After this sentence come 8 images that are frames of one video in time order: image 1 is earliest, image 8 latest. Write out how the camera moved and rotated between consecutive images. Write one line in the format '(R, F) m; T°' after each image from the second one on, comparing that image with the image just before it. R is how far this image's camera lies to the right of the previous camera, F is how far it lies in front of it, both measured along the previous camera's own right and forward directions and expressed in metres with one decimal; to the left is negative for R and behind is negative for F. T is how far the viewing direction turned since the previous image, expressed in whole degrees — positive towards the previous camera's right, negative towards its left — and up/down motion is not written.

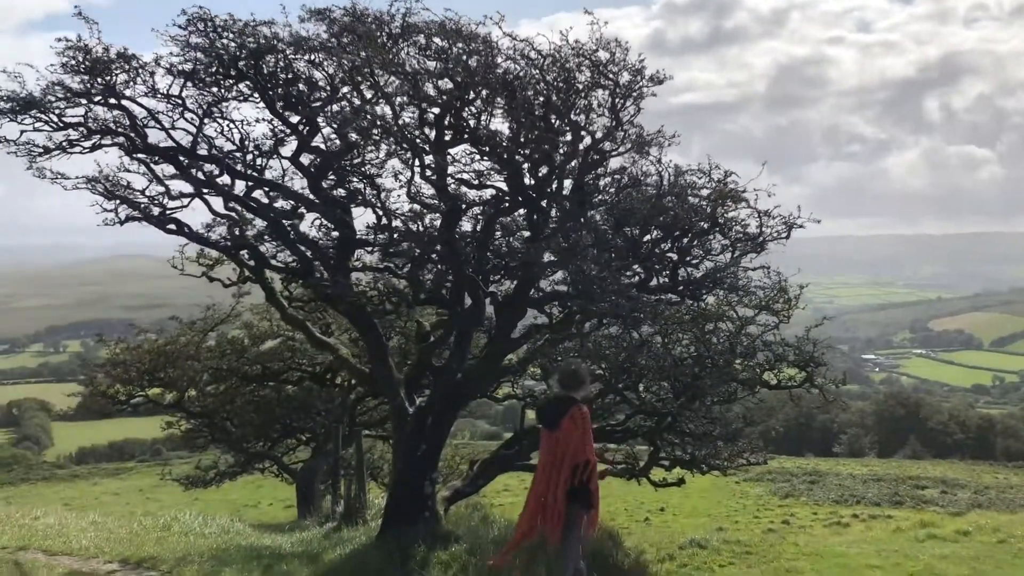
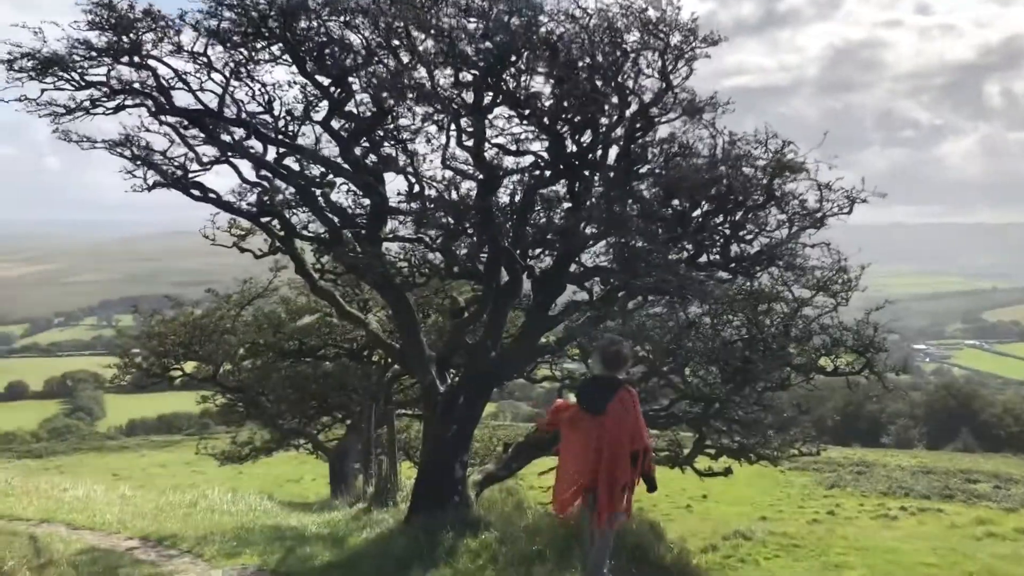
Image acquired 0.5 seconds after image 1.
(+0.1, +0.5) m; -3°
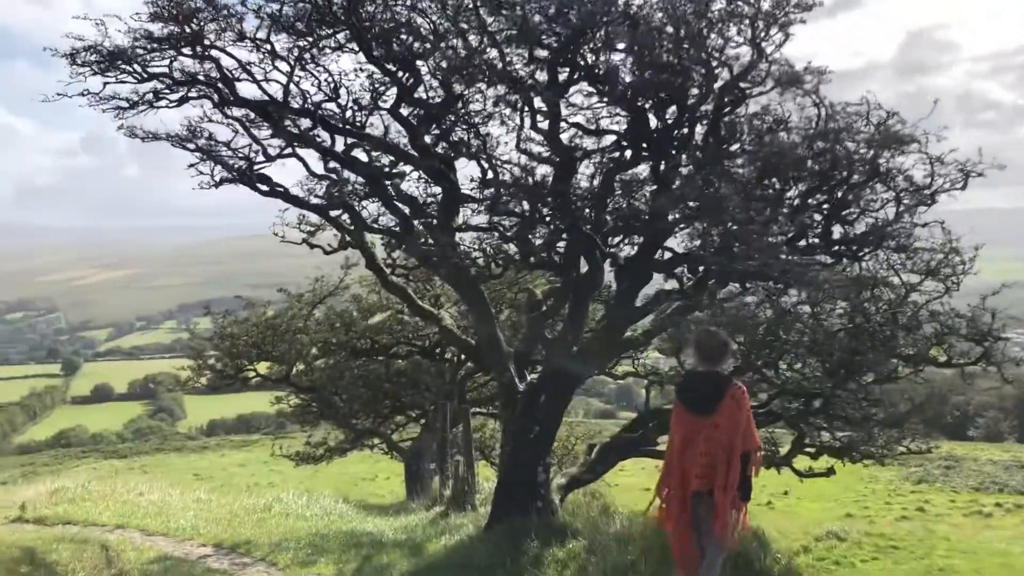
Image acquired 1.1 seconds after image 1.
(-0.1, +0.5) m; -4°
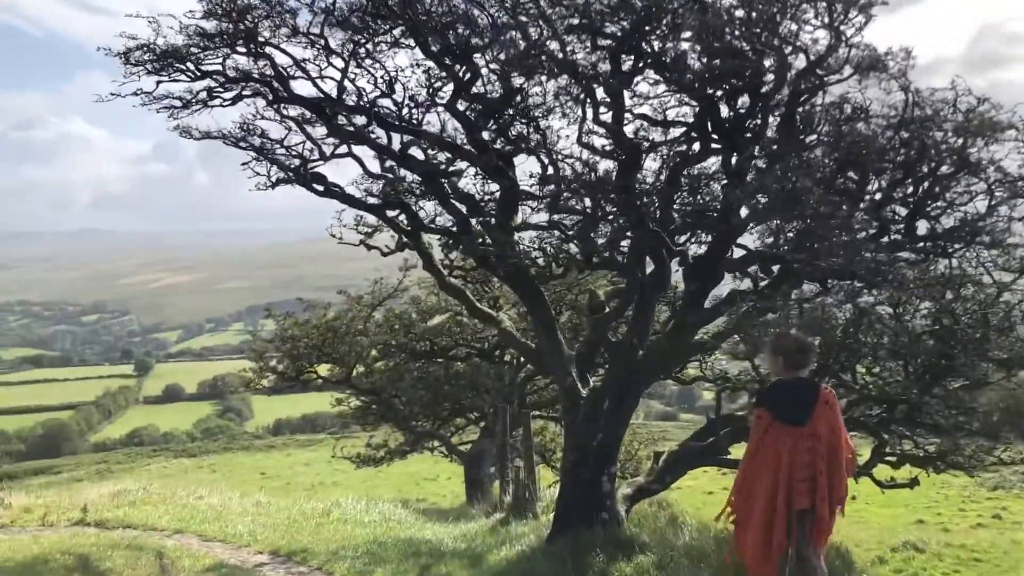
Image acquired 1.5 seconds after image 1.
(0.0, +0.3) m; -4°
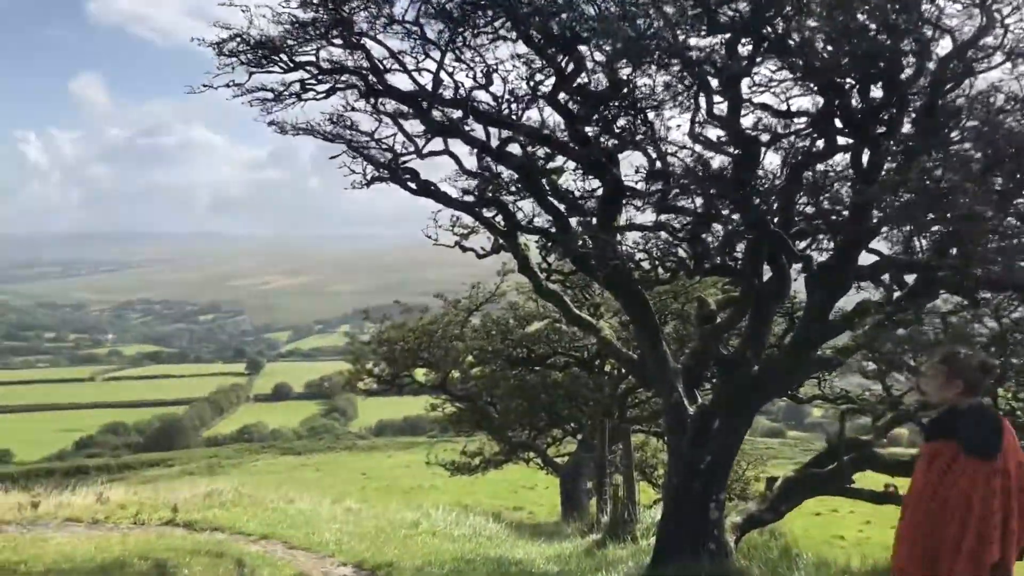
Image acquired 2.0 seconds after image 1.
(0.0, +0.5) m; -6°
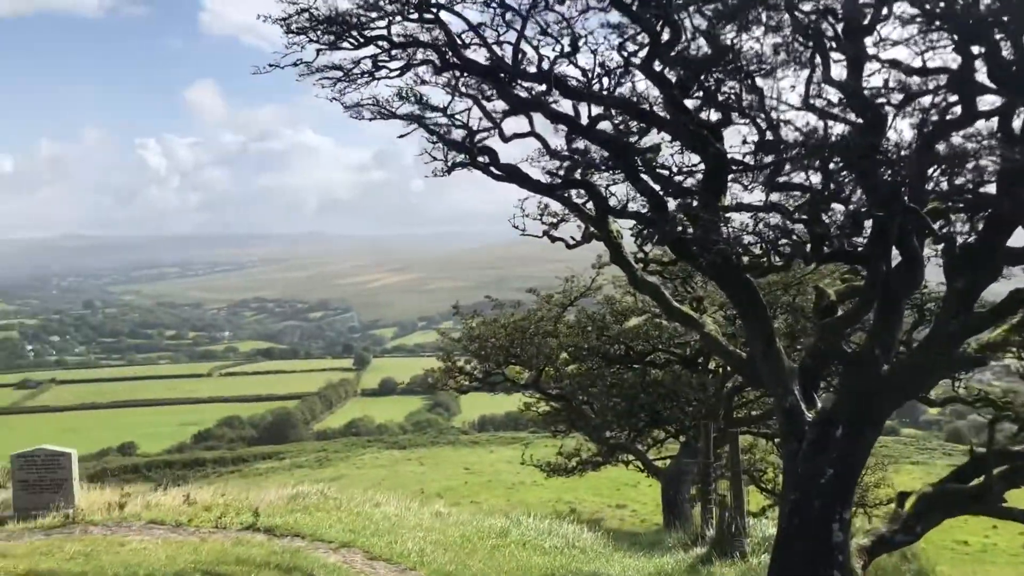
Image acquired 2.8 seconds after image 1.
(+0.1, +0.7) m; -6°
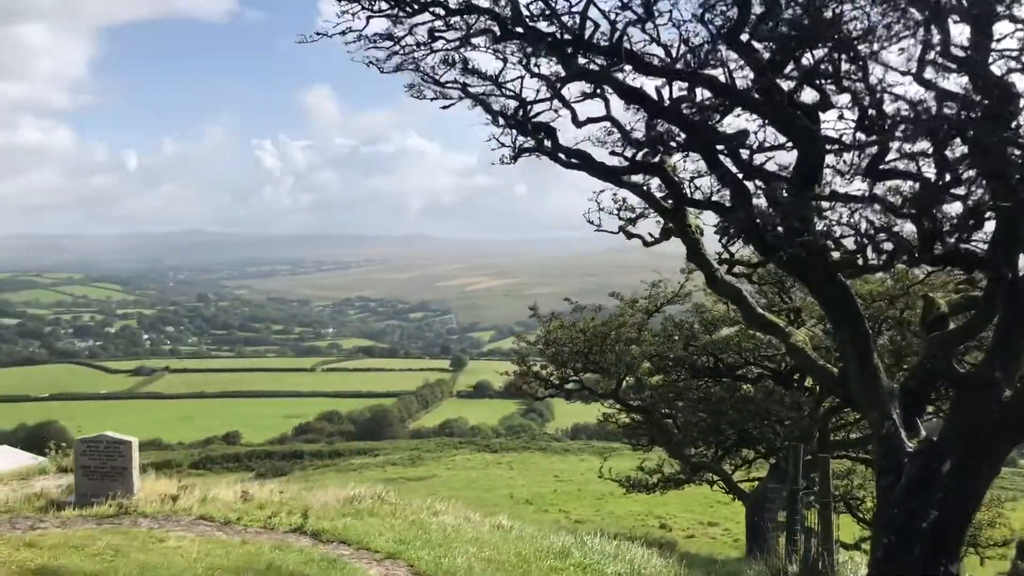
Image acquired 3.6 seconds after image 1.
(+0.3, +0.7) m; -6°
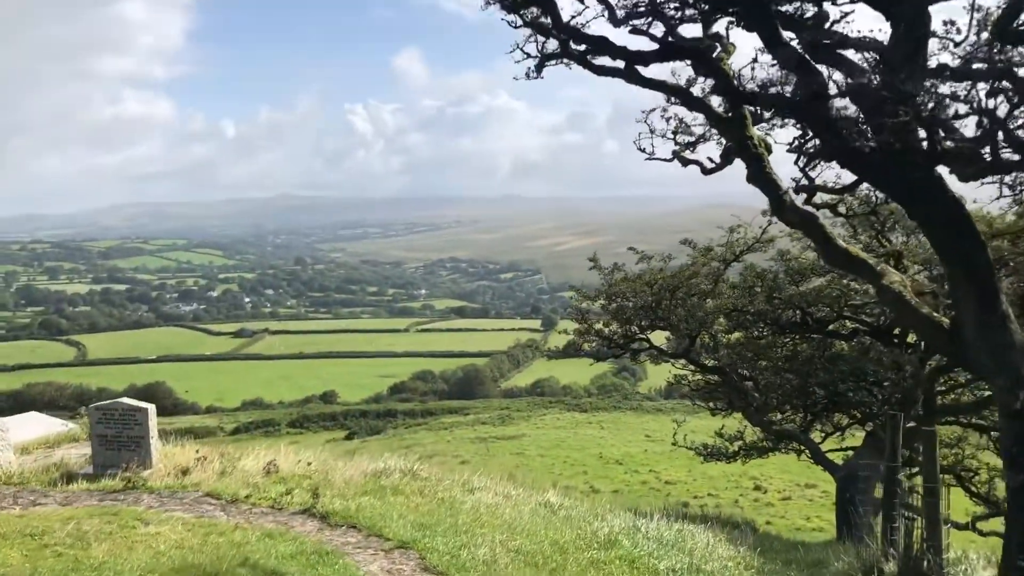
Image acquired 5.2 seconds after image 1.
(+0.5, +1.4) m; -6°
